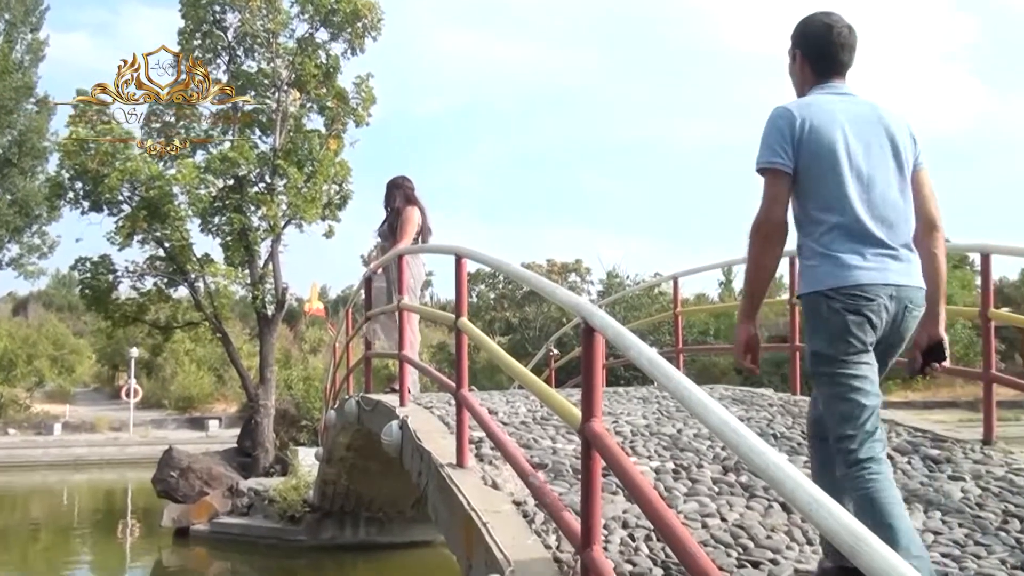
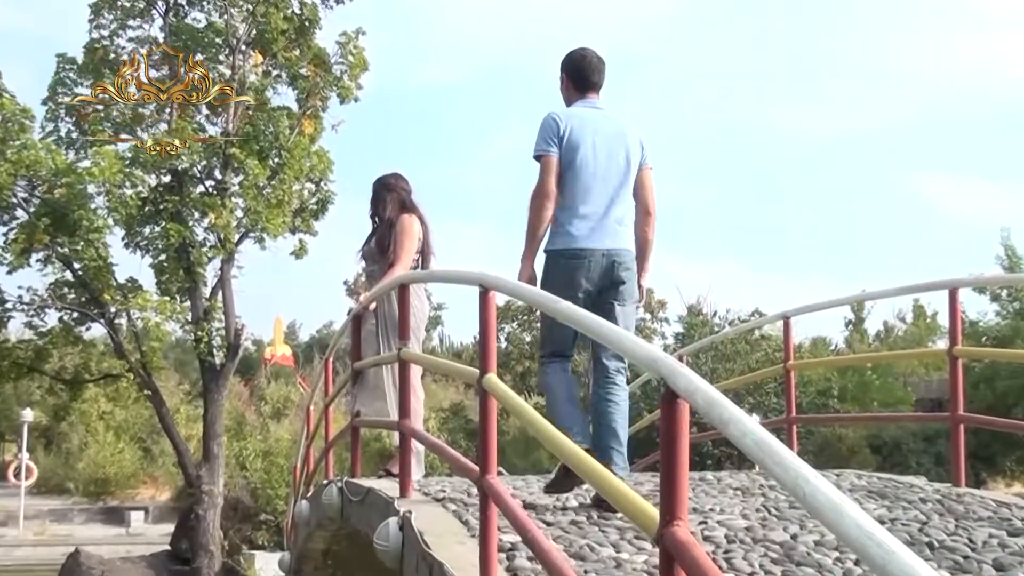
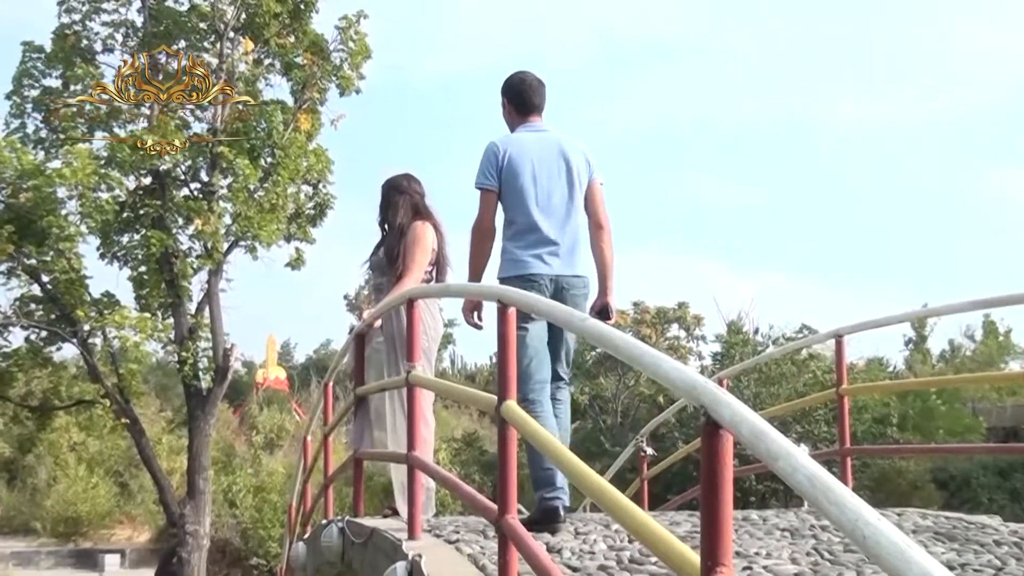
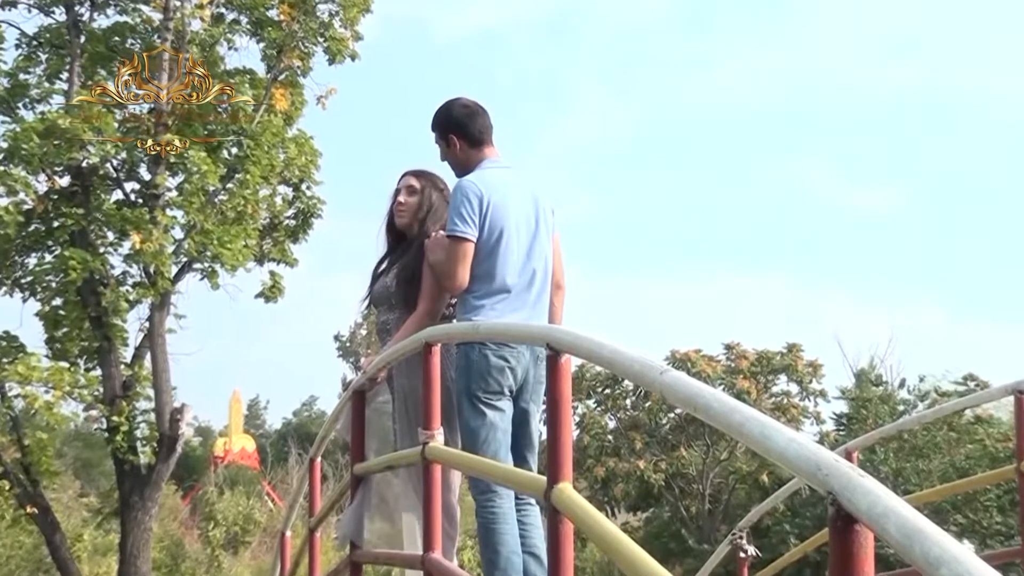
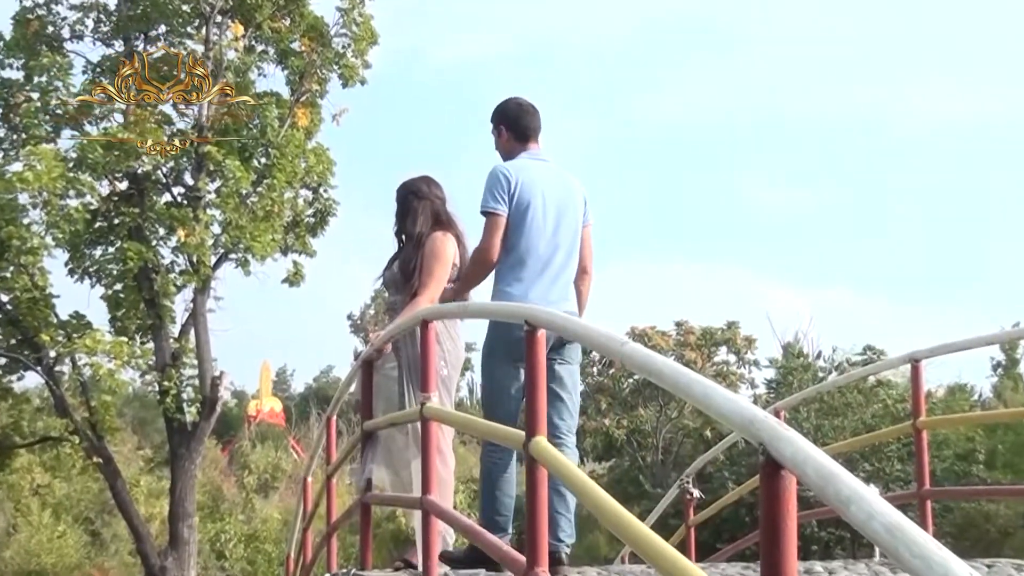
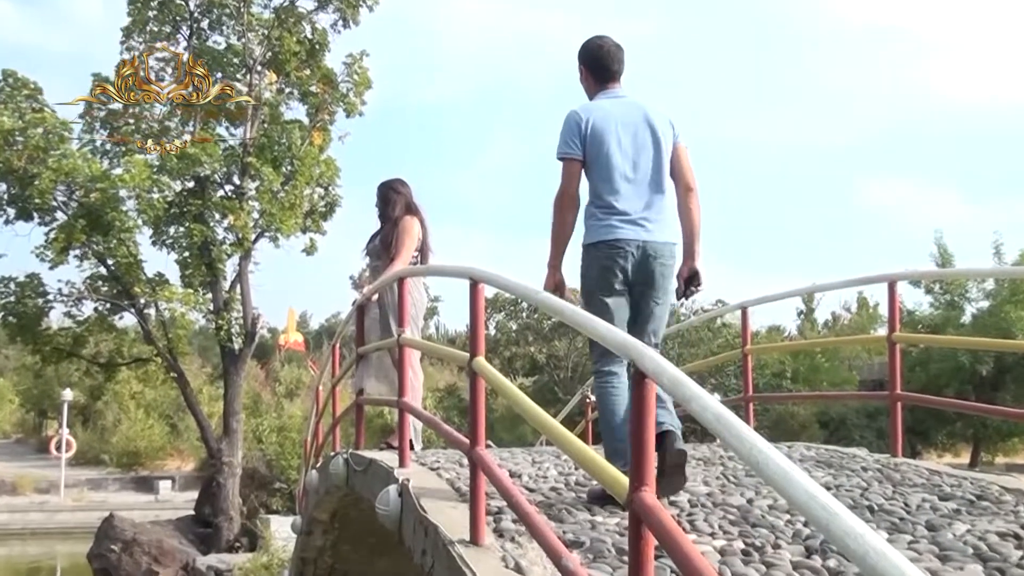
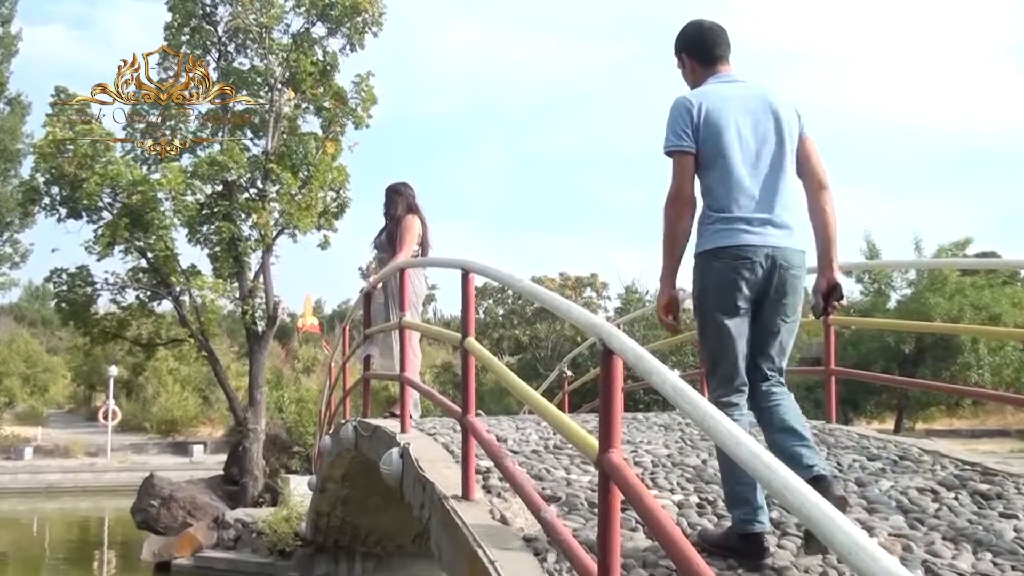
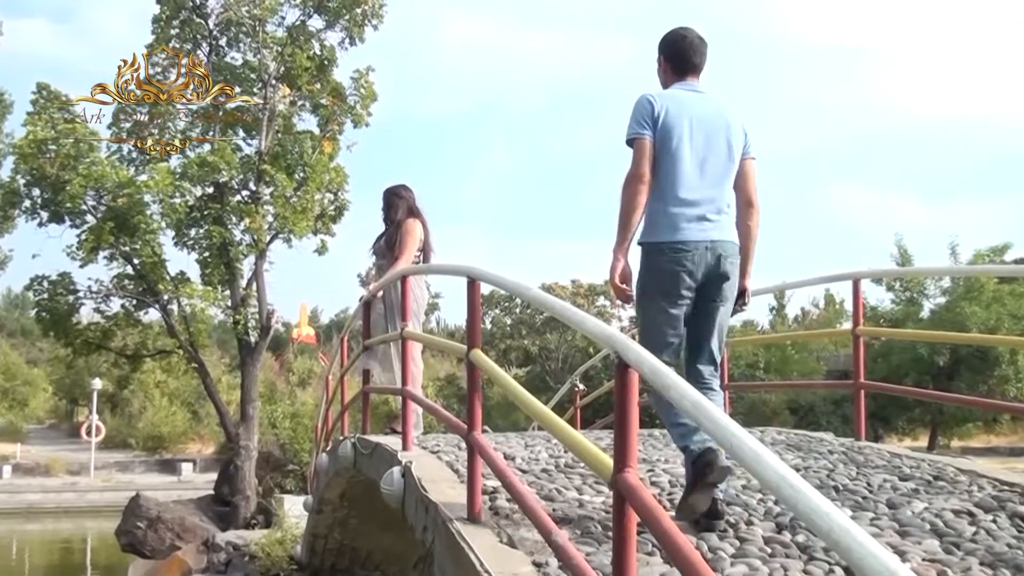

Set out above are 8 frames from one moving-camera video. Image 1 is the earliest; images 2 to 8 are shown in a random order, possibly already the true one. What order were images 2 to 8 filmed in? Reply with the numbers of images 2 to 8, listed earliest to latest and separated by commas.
7, 8, 6, 2, 3, 5, 4
